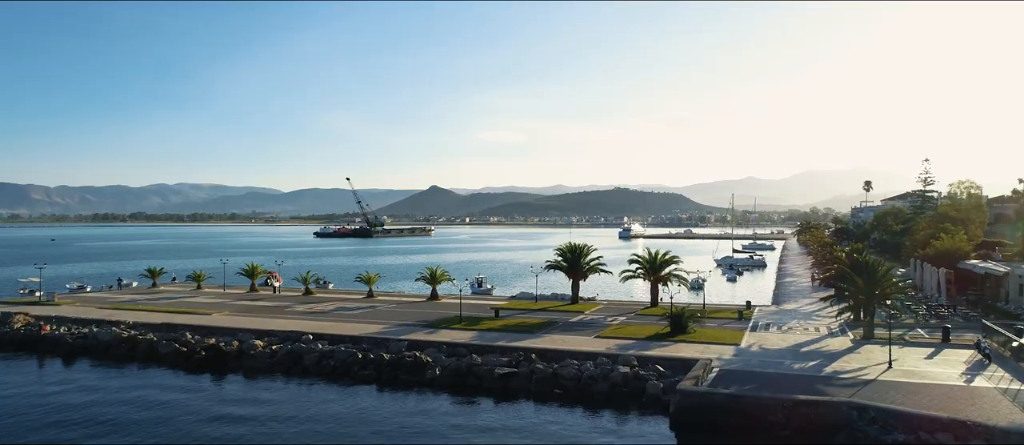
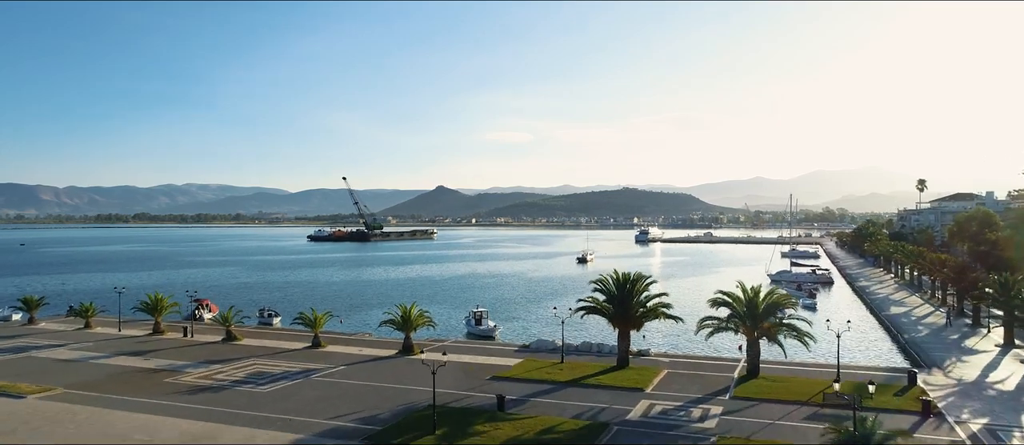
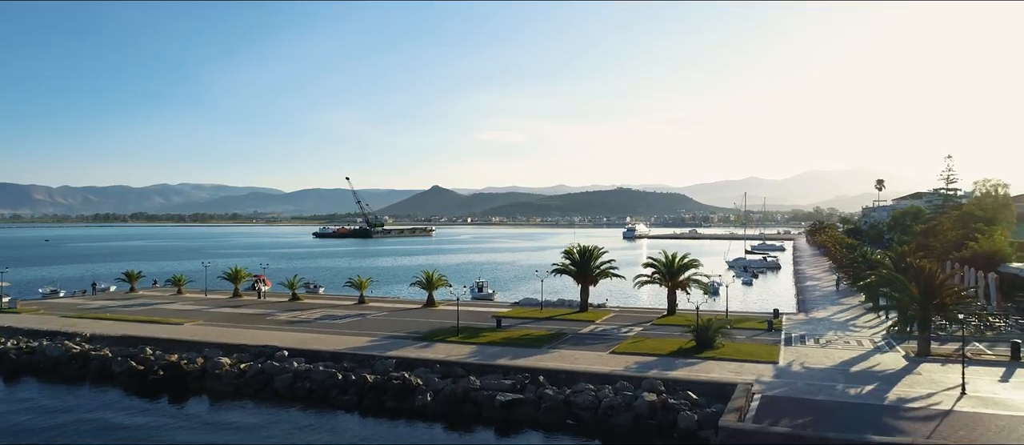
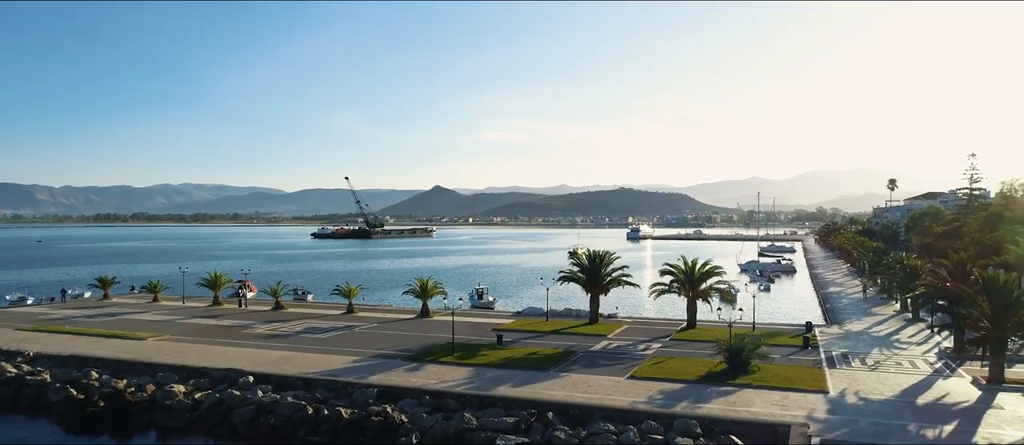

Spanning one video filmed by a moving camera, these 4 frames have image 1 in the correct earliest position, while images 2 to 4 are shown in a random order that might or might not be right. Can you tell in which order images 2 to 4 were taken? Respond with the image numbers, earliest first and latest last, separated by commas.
3, 4, 2
